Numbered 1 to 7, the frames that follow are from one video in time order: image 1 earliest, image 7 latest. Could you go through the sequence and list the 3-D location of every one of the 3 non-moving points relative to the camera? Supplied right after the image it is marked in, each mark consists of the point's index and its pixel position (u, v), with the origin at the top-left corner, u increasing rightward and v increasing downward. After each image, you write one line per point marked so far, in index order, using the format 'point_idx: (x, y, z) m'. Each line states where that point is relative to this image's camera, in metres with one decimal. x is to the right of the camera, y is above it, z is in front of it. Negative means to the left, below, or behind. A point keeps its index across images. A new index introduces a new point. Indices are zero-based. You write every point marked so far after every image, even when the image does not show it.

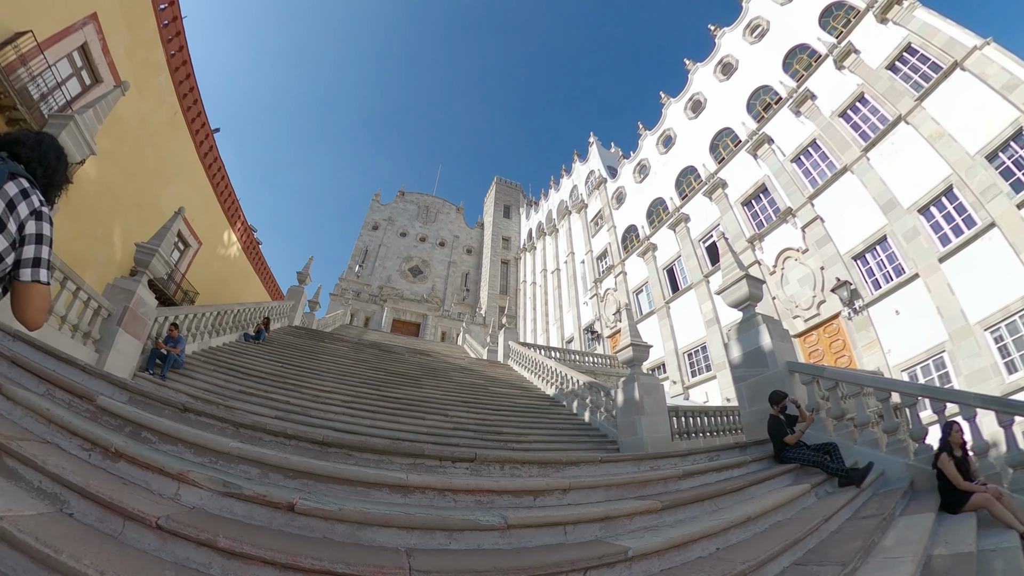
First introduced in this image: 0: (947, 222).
0: (+9.2, +1.4, +9.9) m
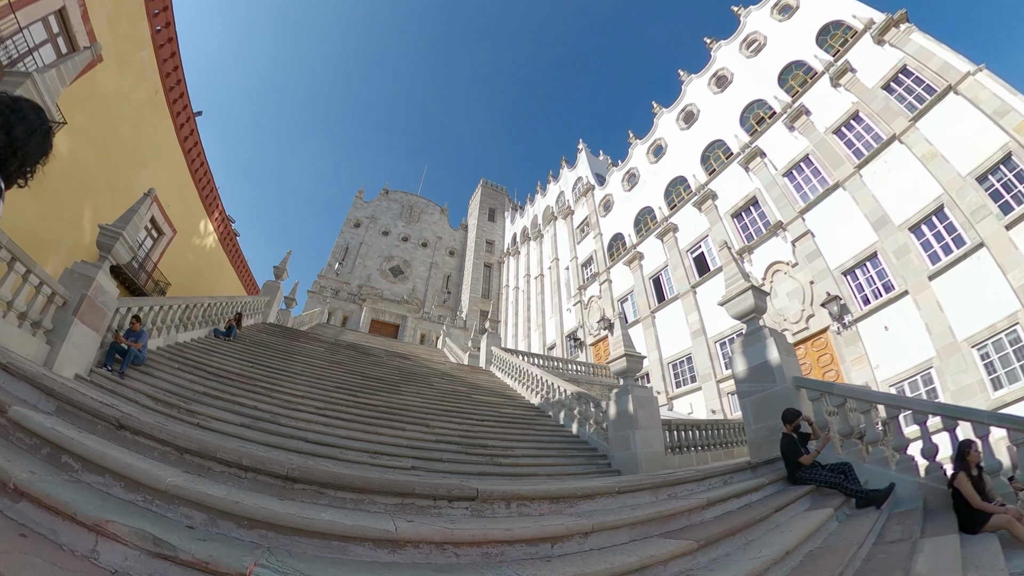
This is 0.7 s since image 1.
0: (+9.1, +1.0, +10.0) m
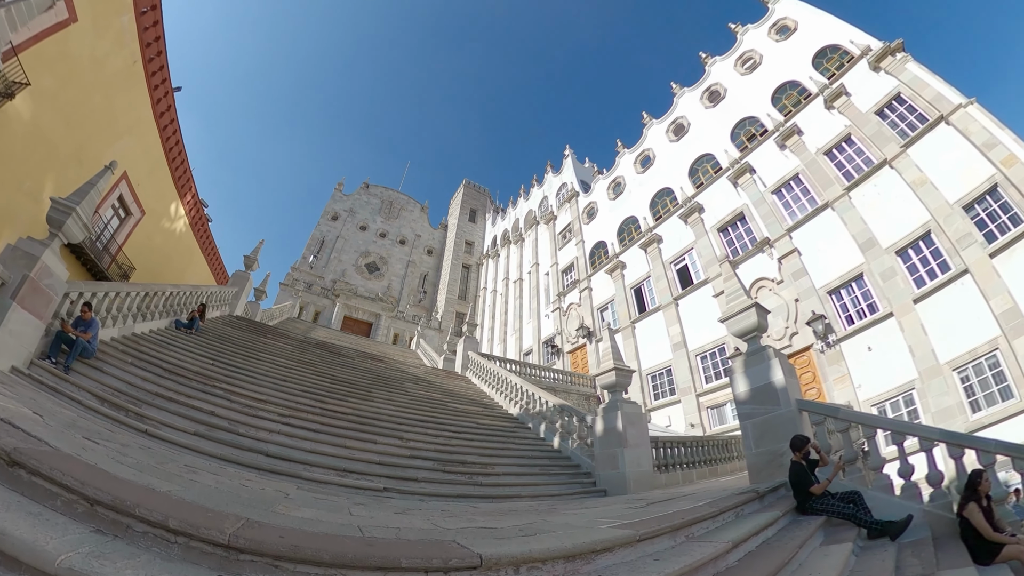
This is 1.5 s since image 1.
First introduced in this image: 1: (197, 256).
0: (+8.9, +0.5, +10.2) m
1: (-10.2, +1.0, +15.4) m
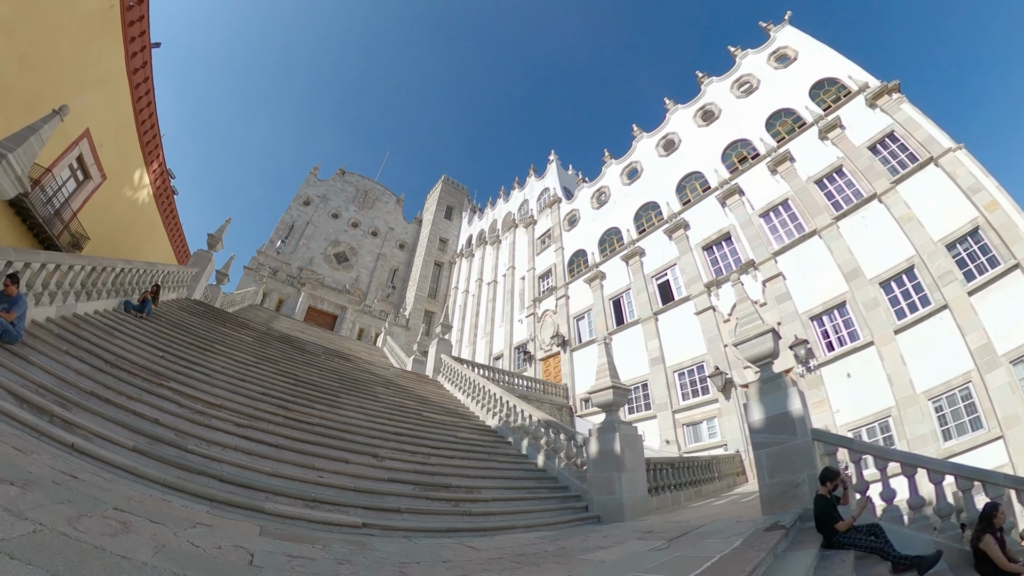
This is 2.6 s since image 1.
0: (+8.7, -0.2, +10.5) m
1: (-10.6, +1.7, +14.1) m
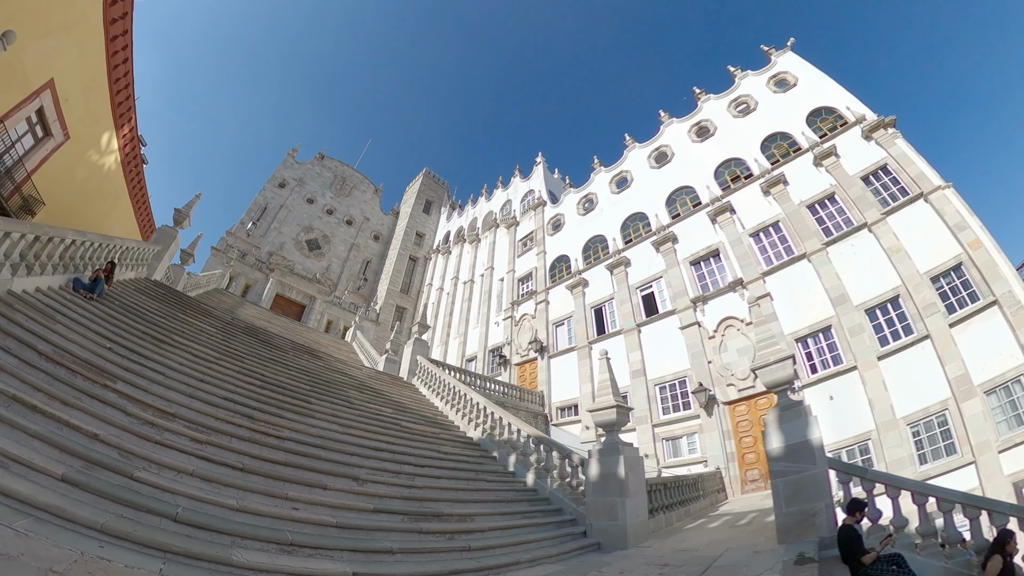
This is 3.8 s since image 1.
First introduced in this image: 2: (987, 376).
0: (+8.5, -0.9, +10.8) m
1: (-10.8, +2.4, +12.9) m
2: (+9.2, -1.7, +9.4) m
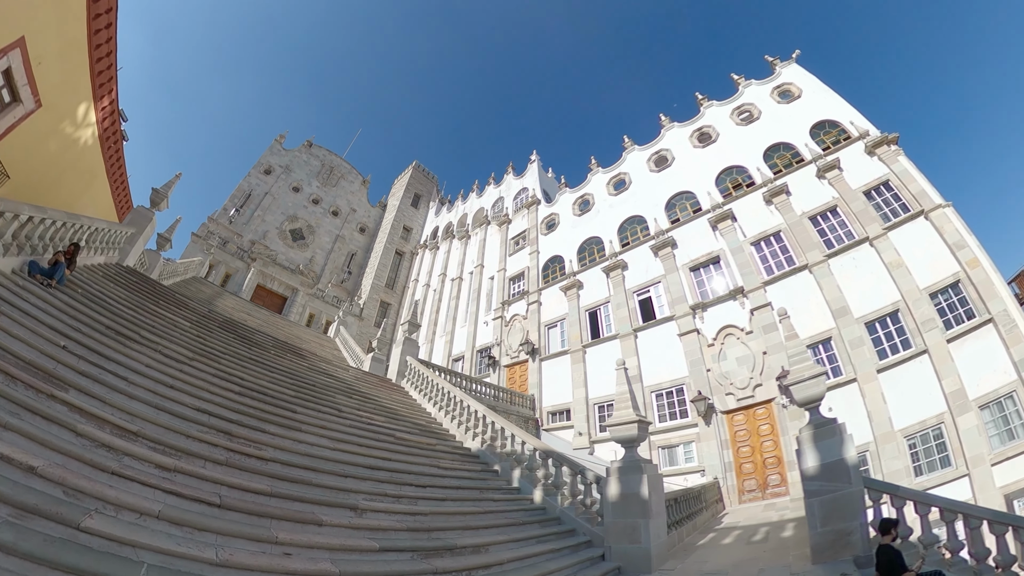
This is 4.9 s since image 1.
0: (+8.6, -1.2, +10.8) m
1: (-10.7, +2.7, +11.9) m
2: (+9.3, -2.1, +9.4) m
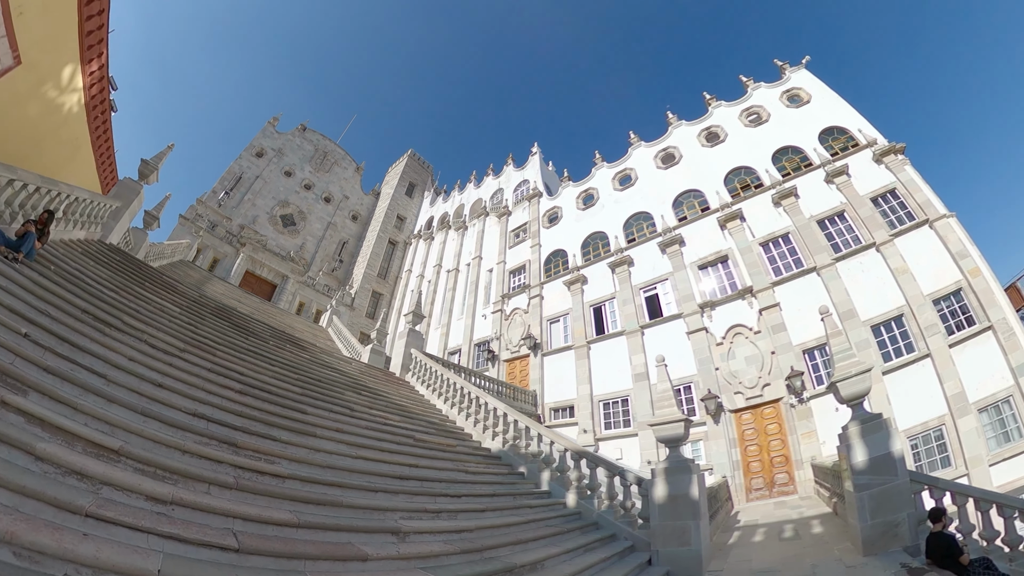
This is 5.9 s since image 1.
0: (+9.0, -1.3, +11.0) m
1: (-10.2, +3.2, +11.2) m
2: (+9.7, -2.2, +9.7) m
